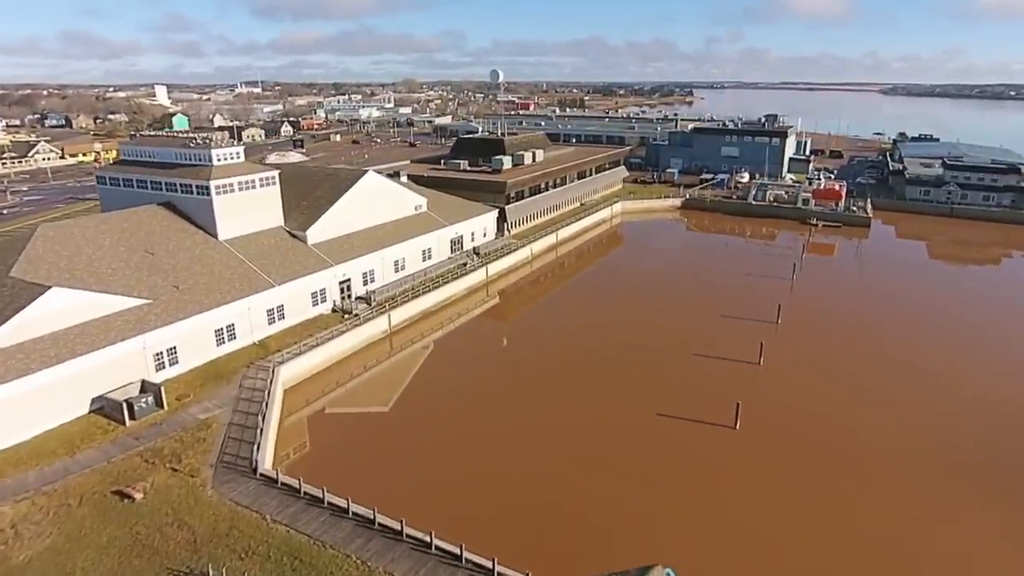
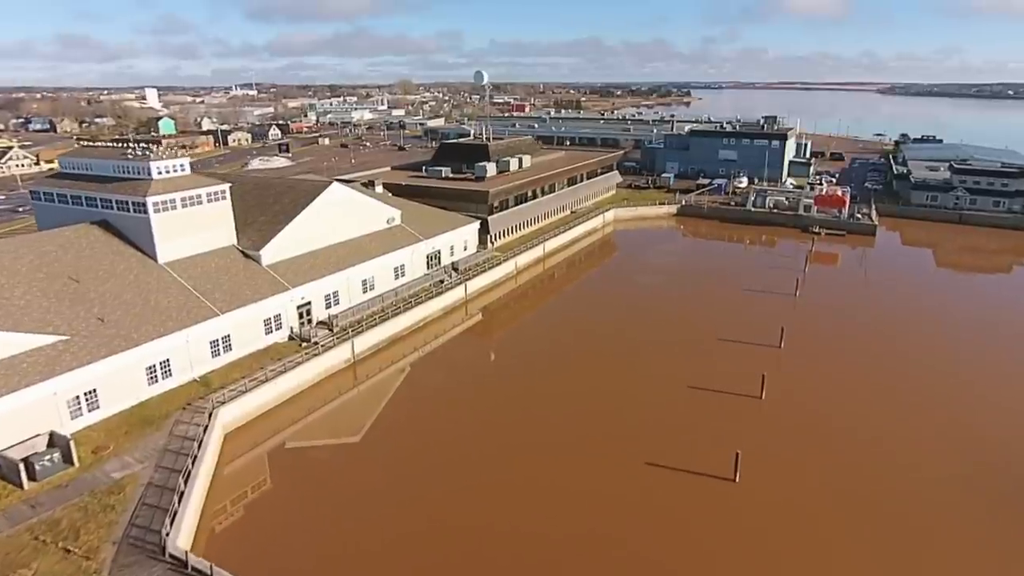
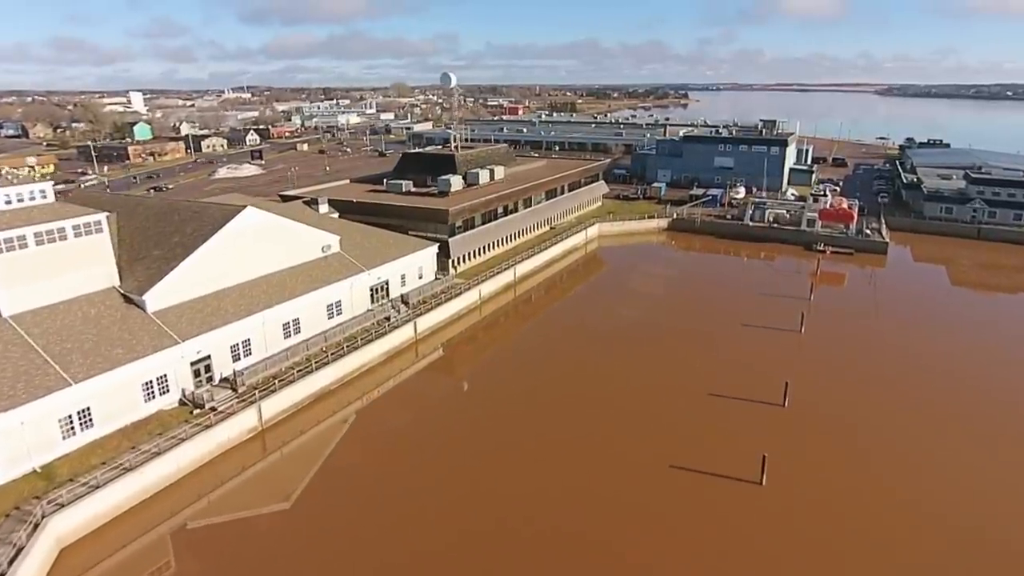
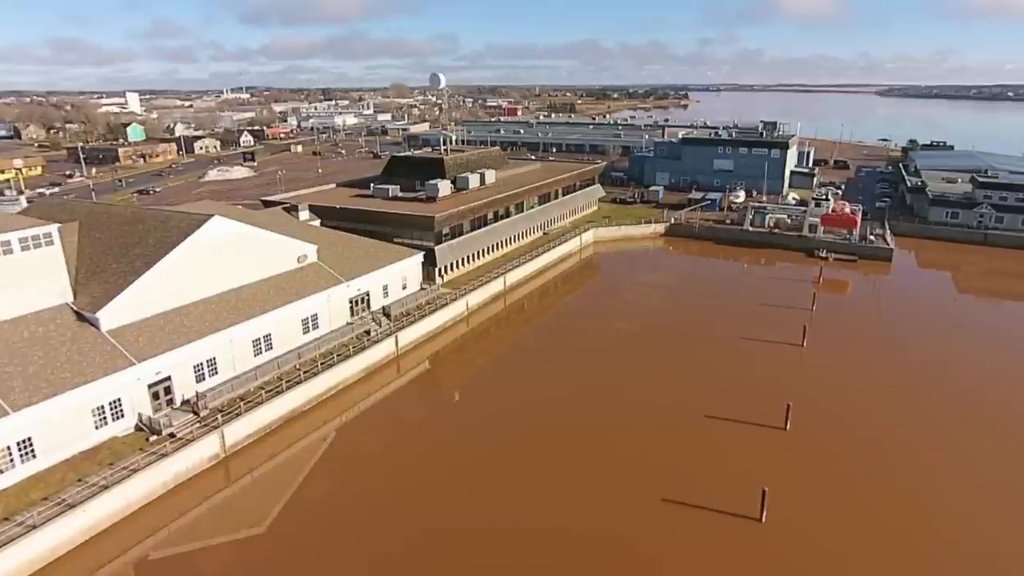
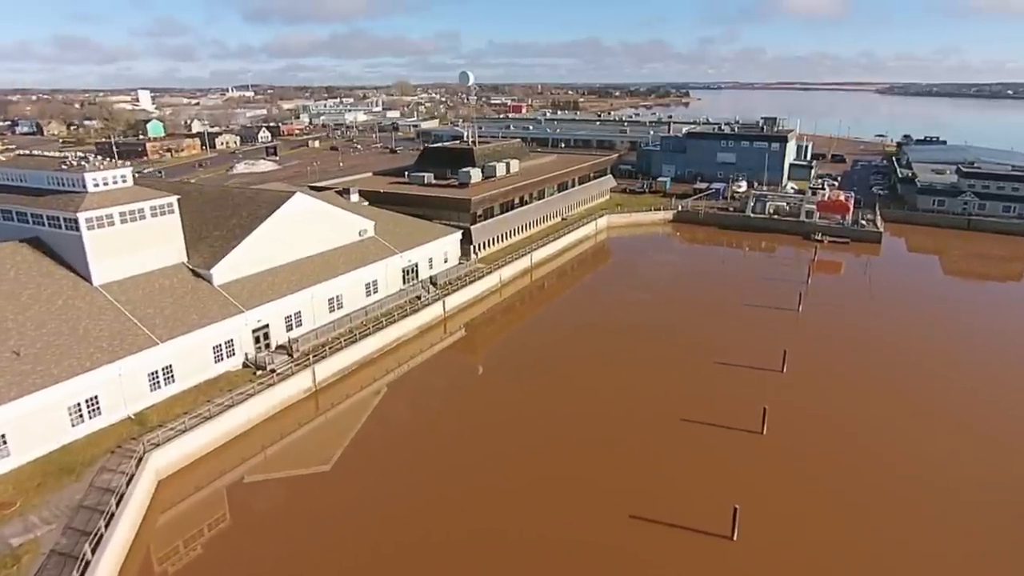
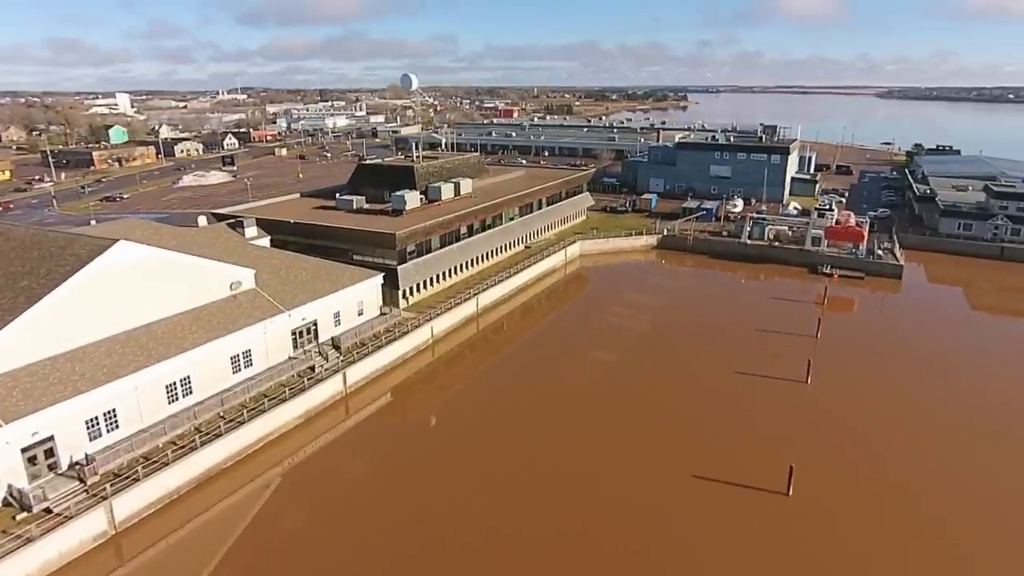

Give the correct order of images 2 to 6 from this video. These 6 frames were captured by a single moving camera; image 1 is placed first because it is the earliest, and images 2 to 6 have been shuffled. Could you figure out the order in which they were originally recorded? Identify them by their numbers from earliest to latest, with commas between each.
2, 5, 3, 4, 6
